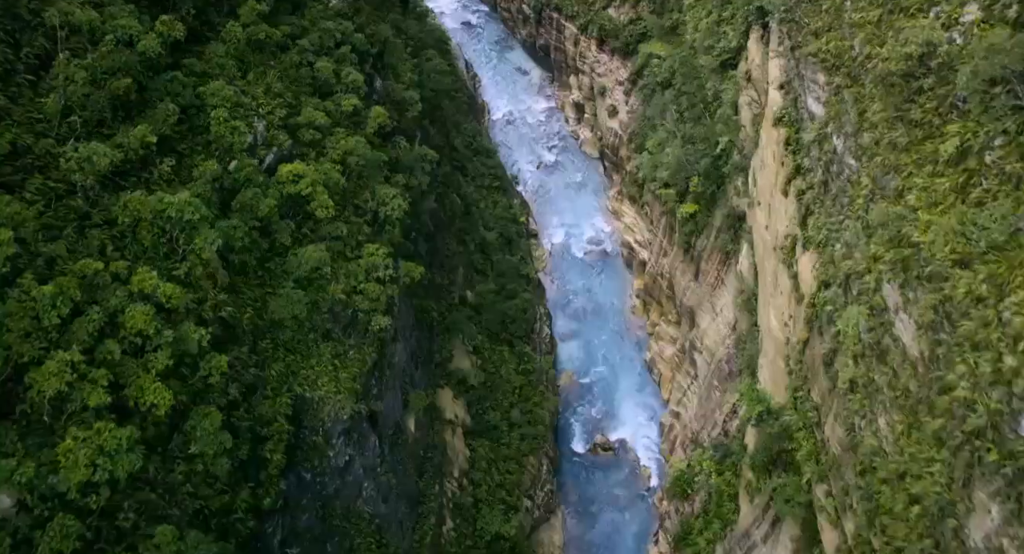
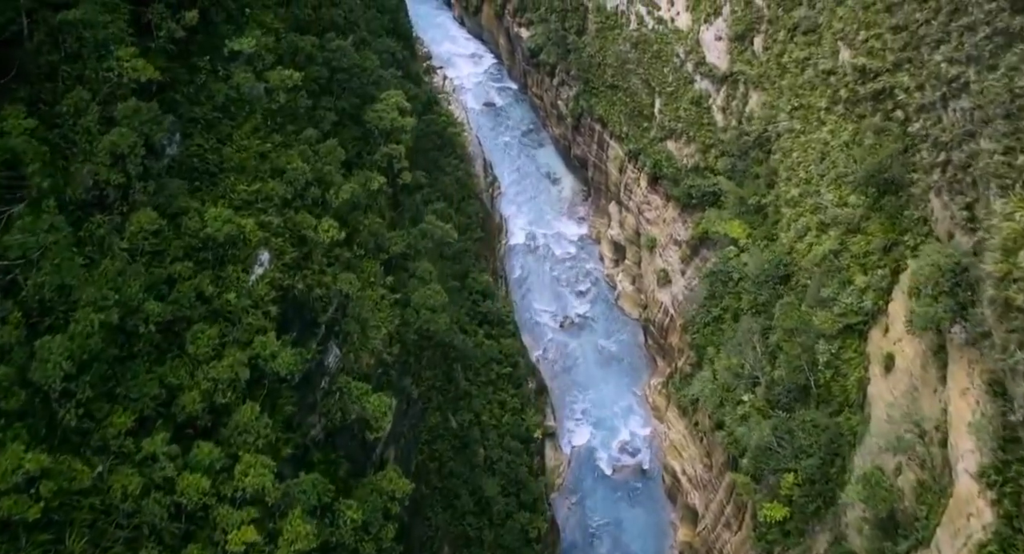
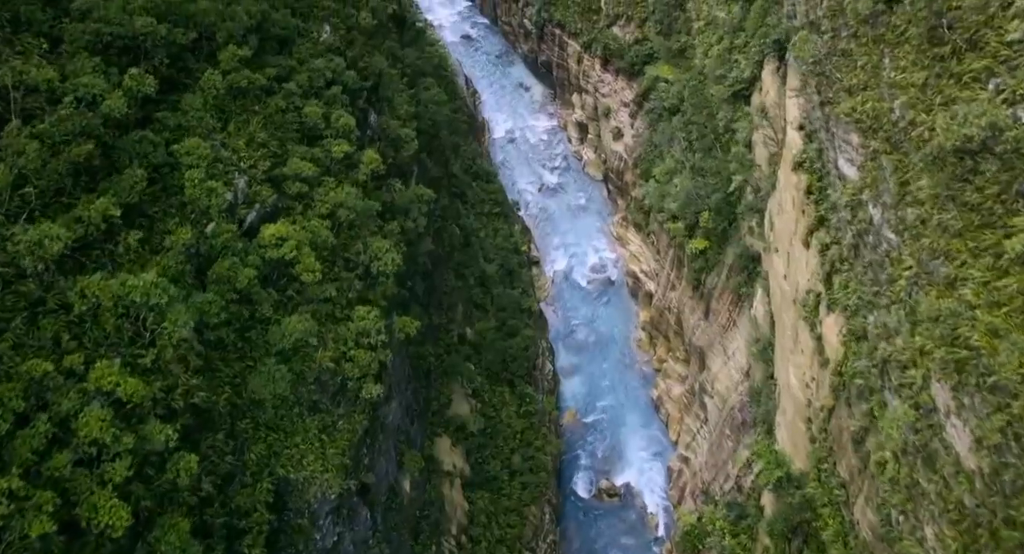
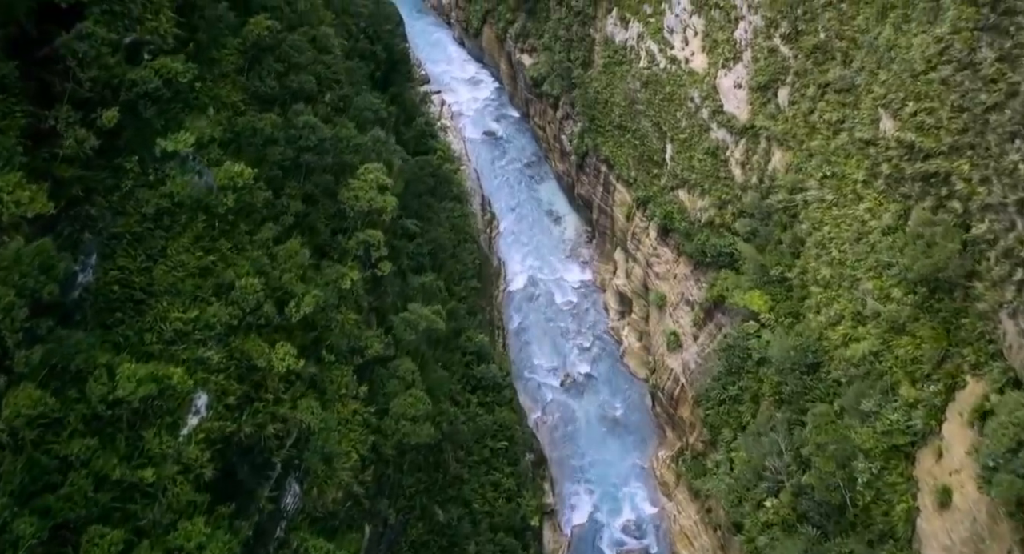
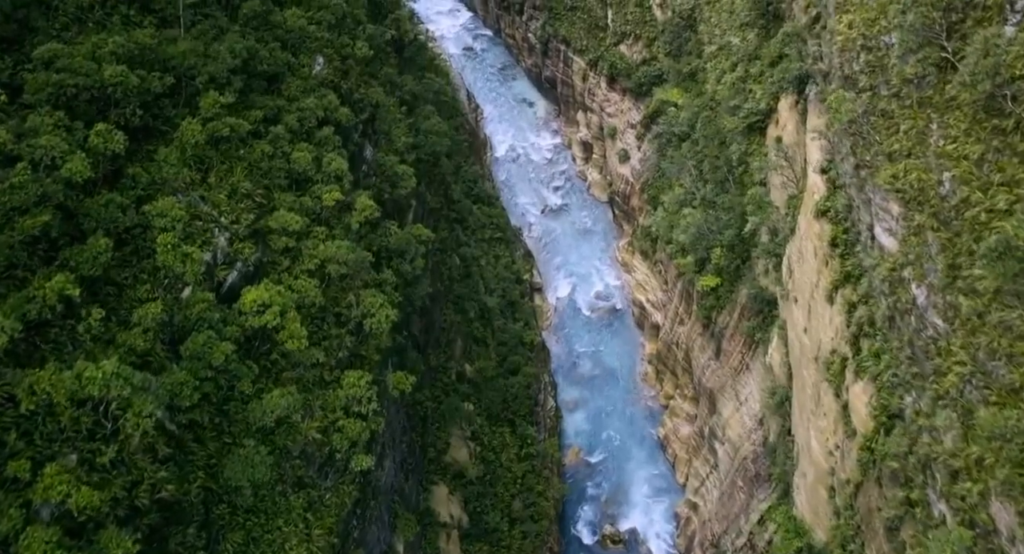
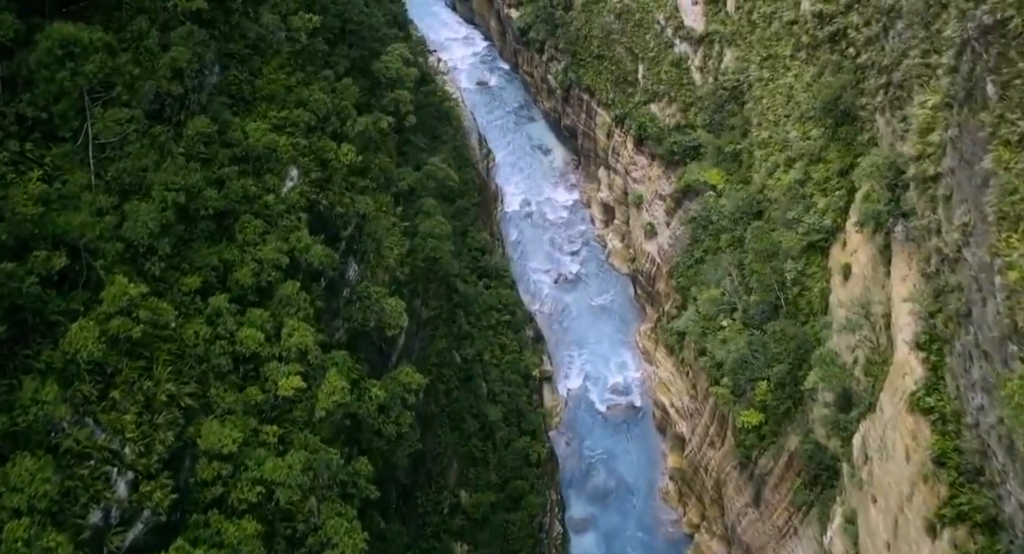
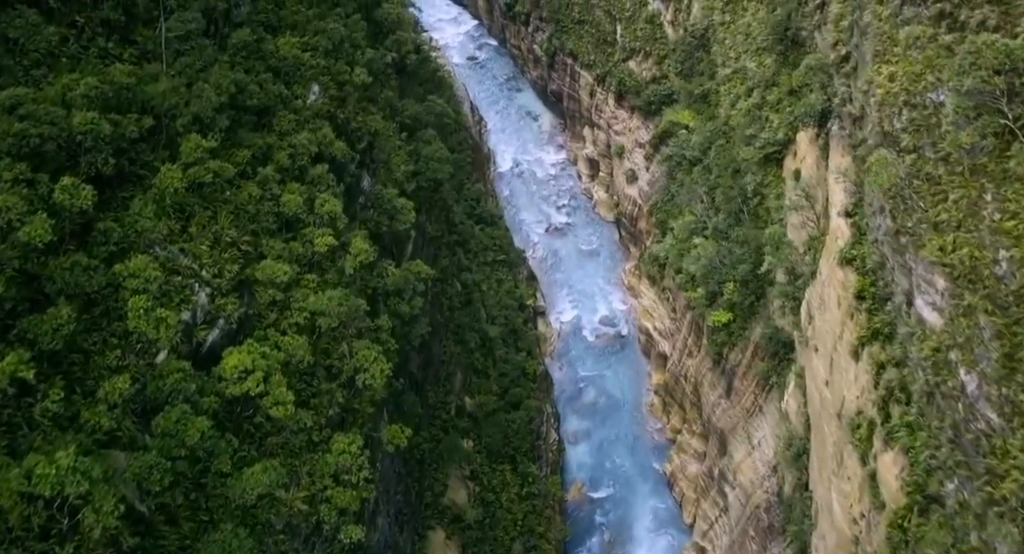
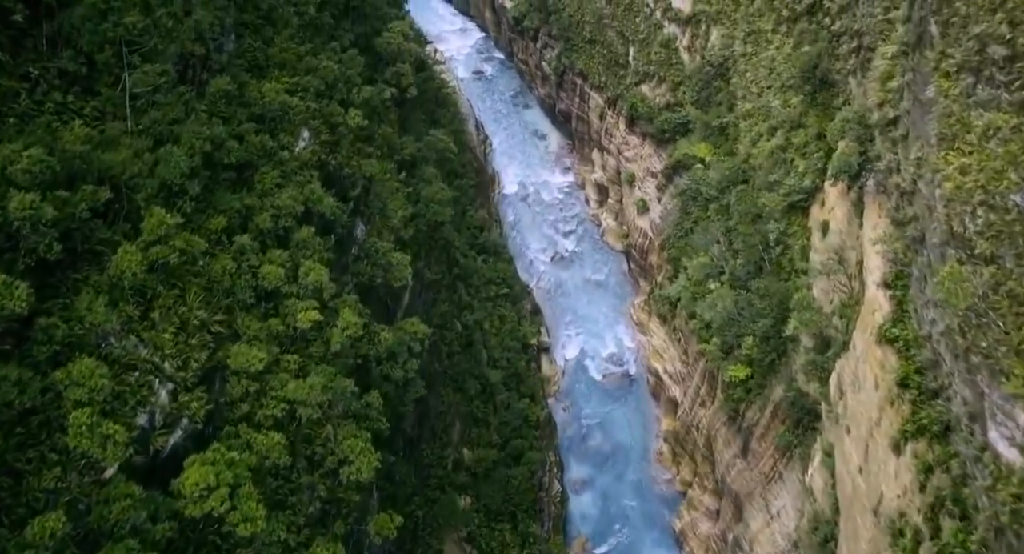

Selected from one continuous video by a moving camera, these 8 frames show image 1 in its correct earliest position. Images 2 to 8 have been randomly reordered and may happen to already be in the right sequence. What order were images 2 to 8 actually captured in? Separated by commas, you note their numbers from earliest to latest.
3, 5, 7, 8, 6, 2, 4
